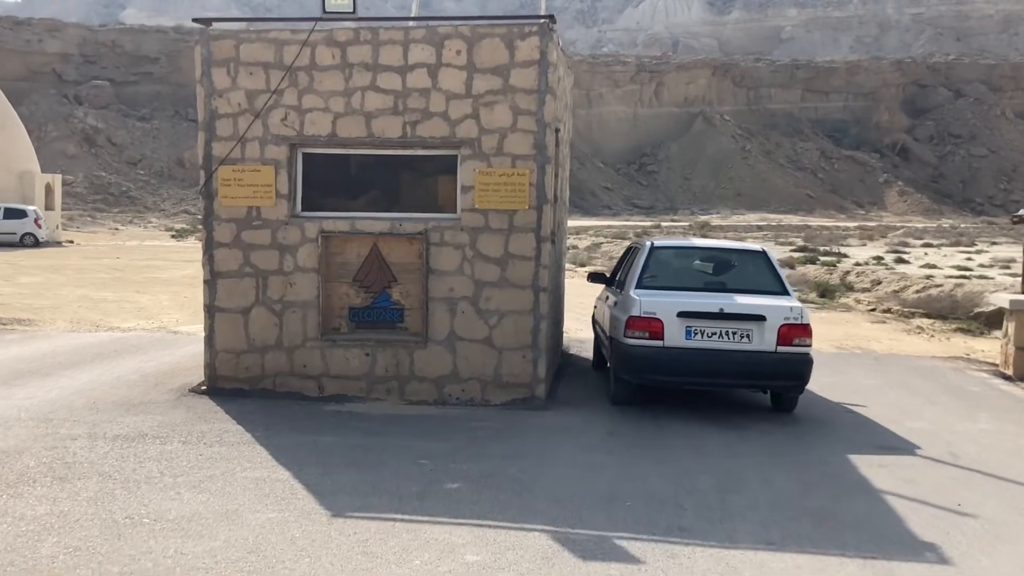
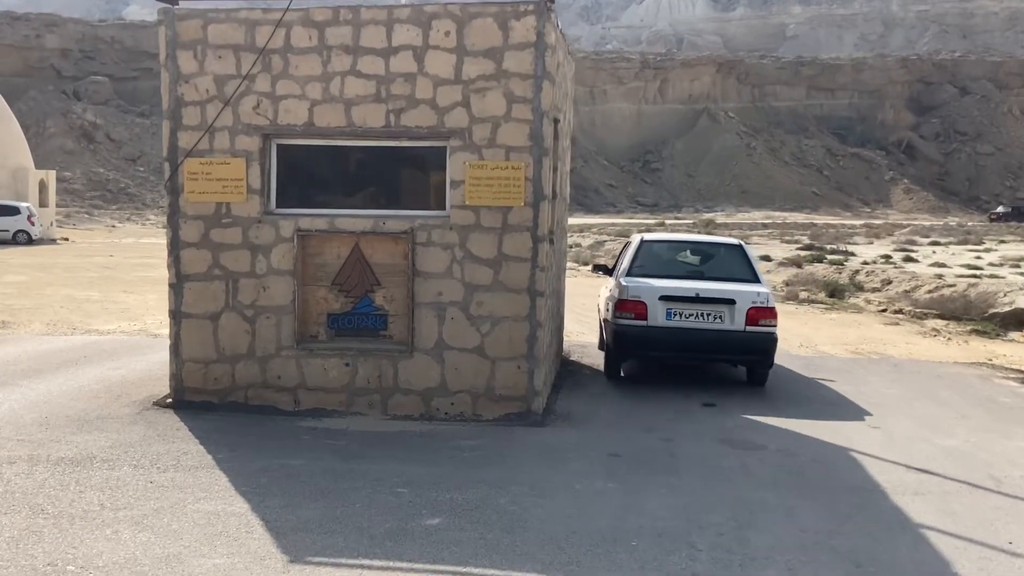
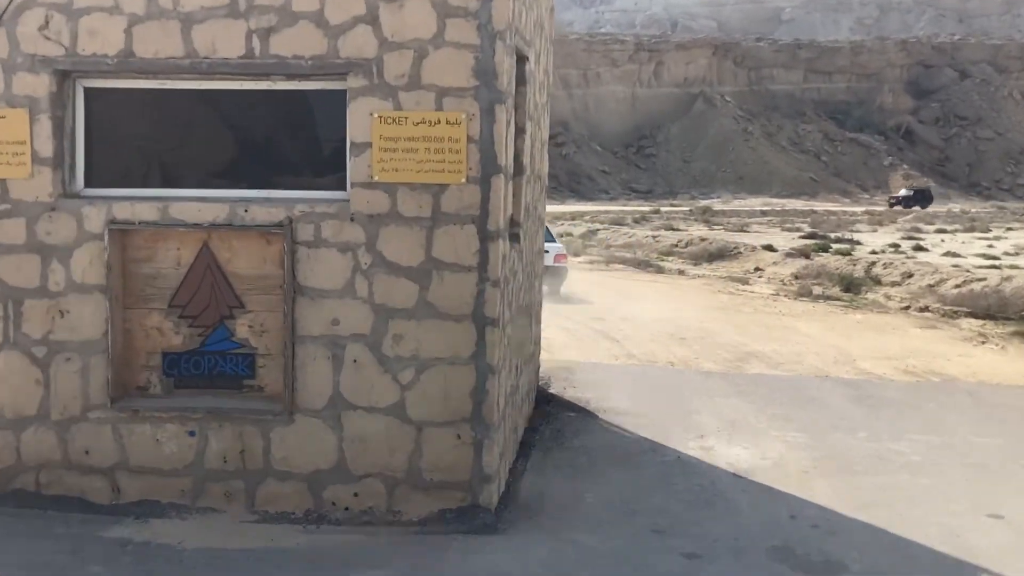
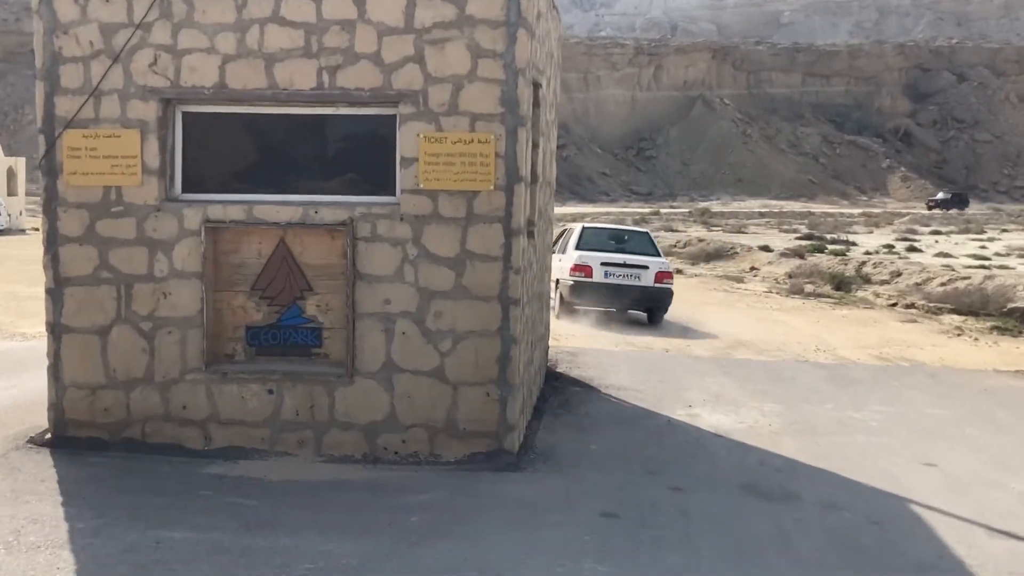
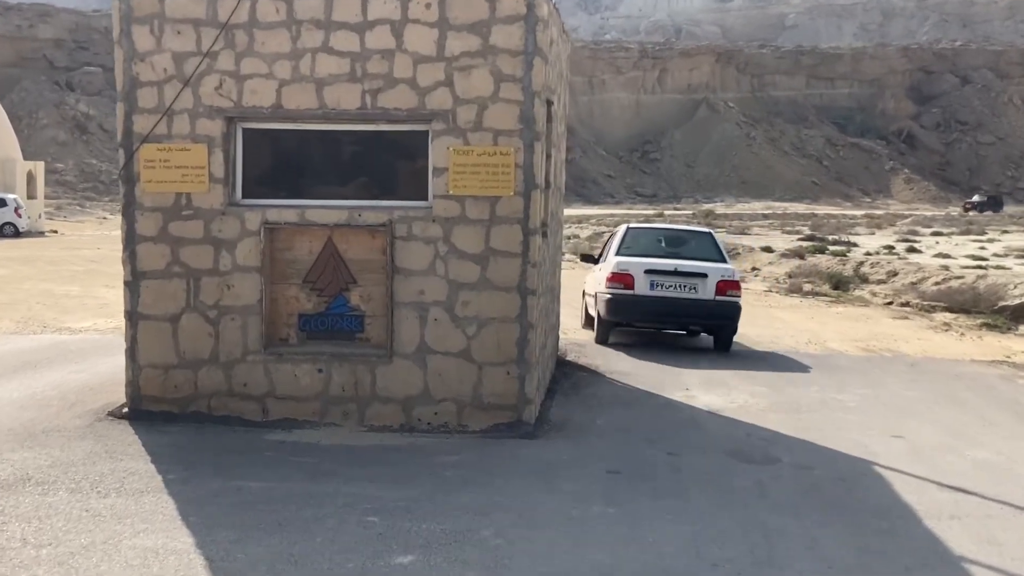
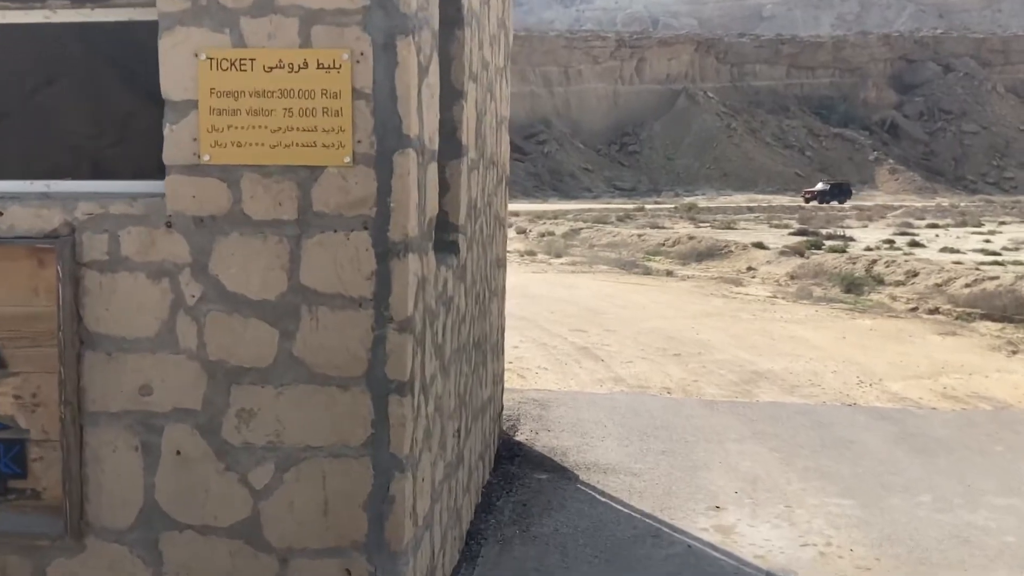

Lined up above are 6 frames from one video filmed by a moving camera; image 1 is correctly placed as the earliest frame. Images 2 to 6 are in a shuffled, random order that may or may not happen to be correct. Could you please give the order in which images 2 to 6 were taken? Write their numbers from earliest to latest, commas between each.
2, 5, 4, 3, 6
